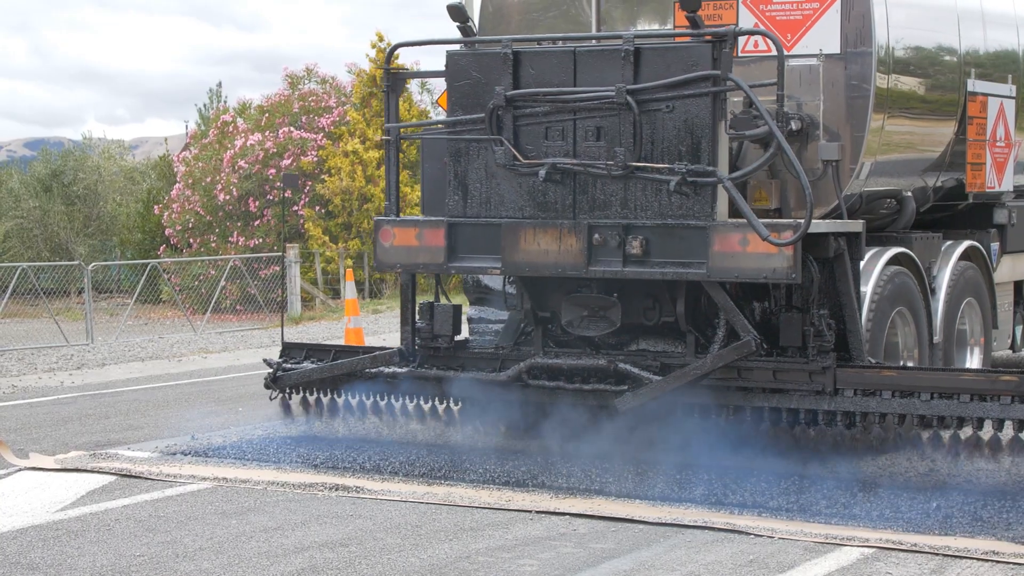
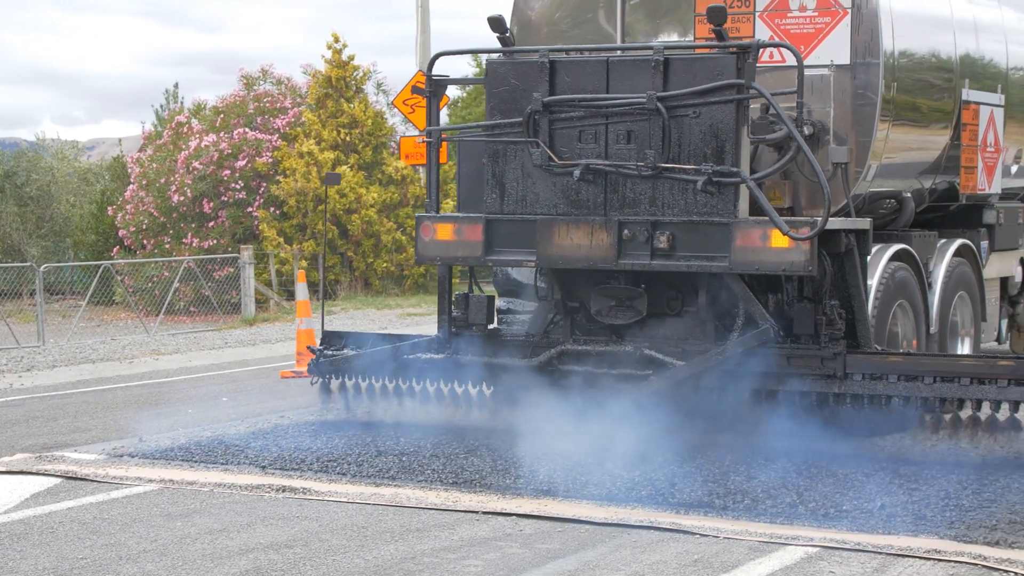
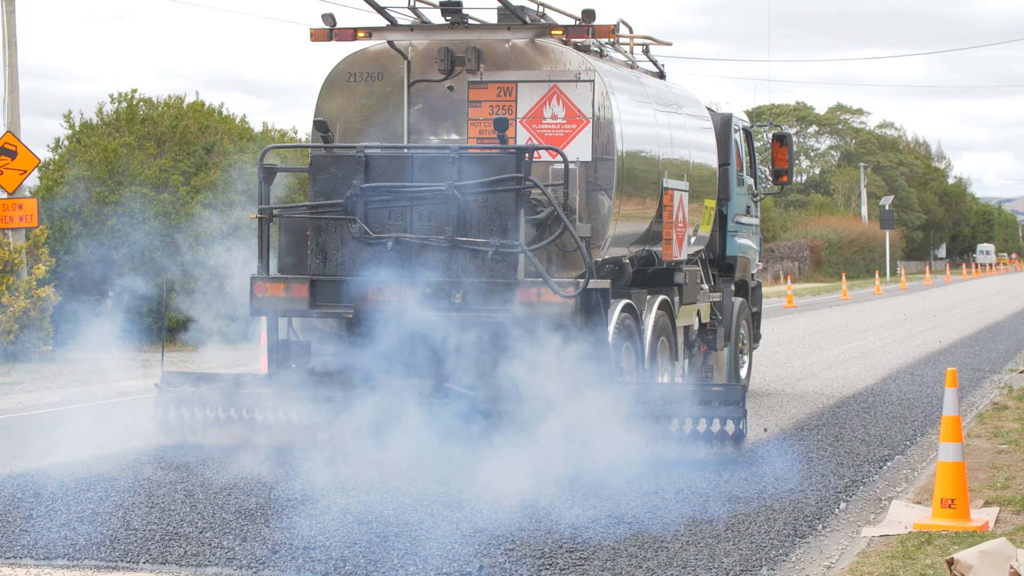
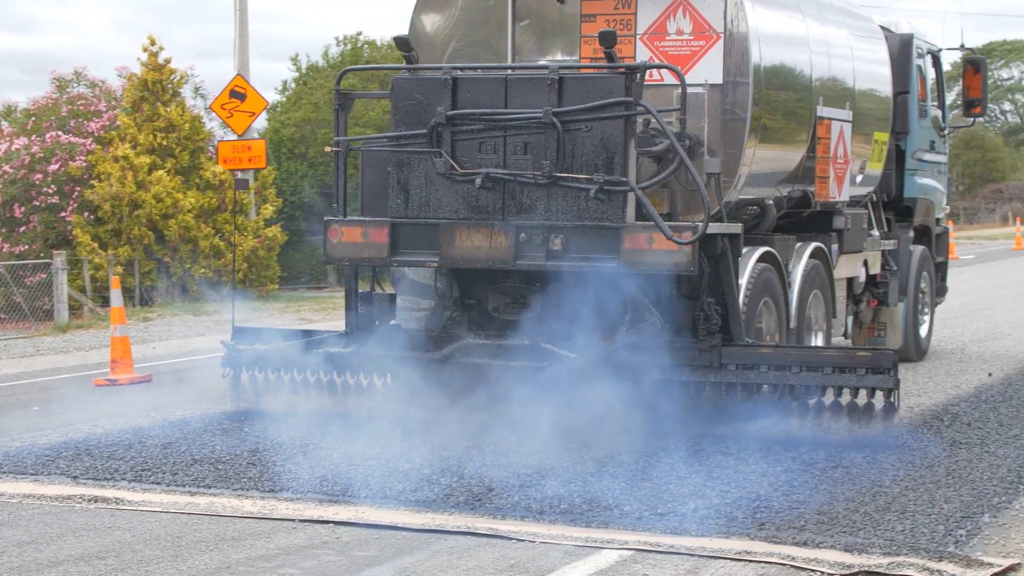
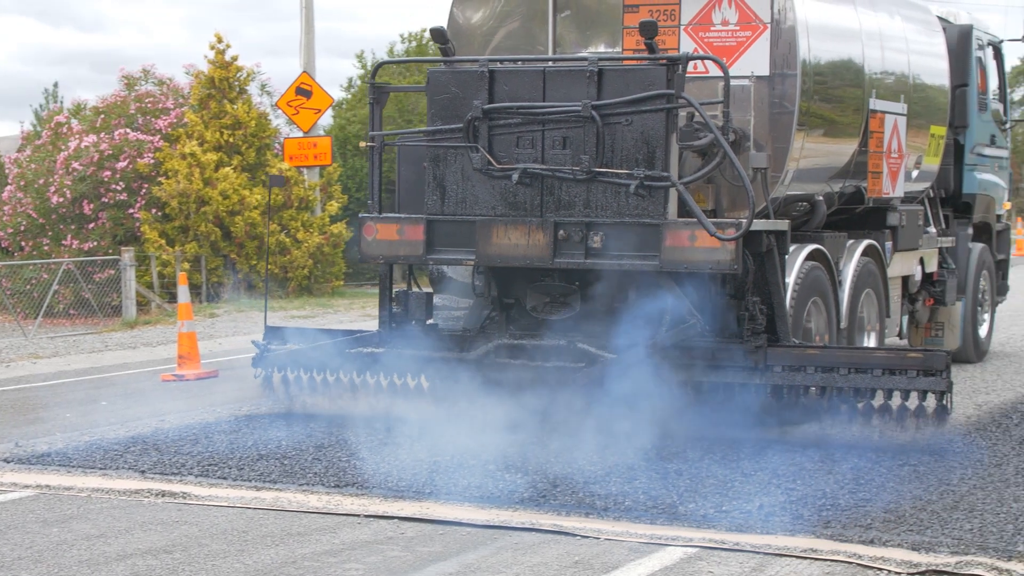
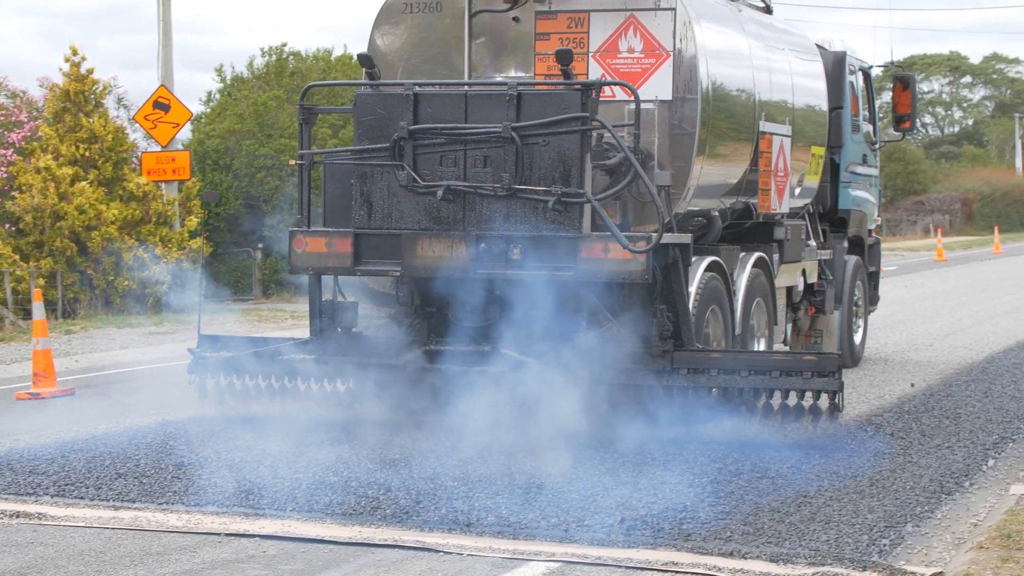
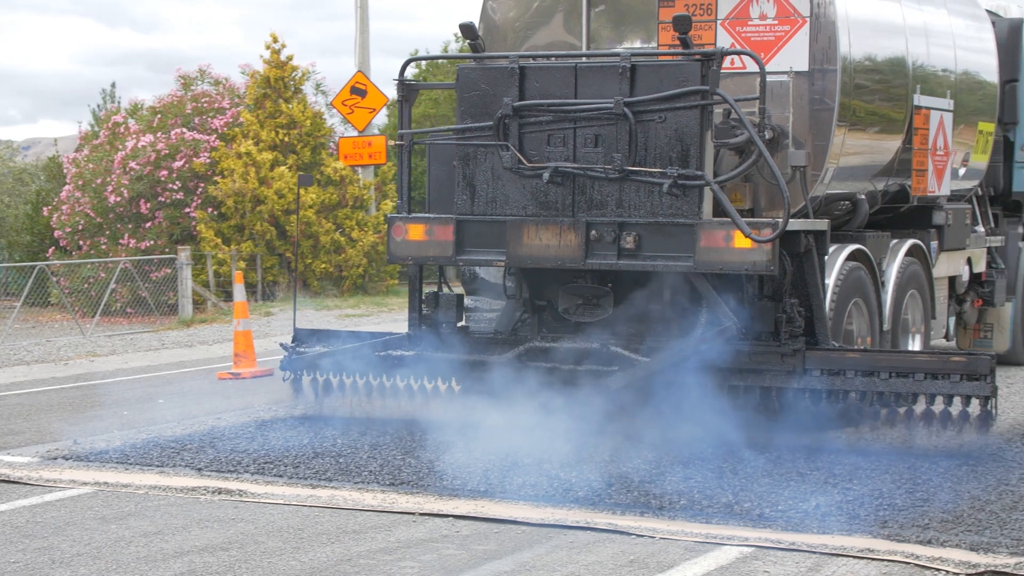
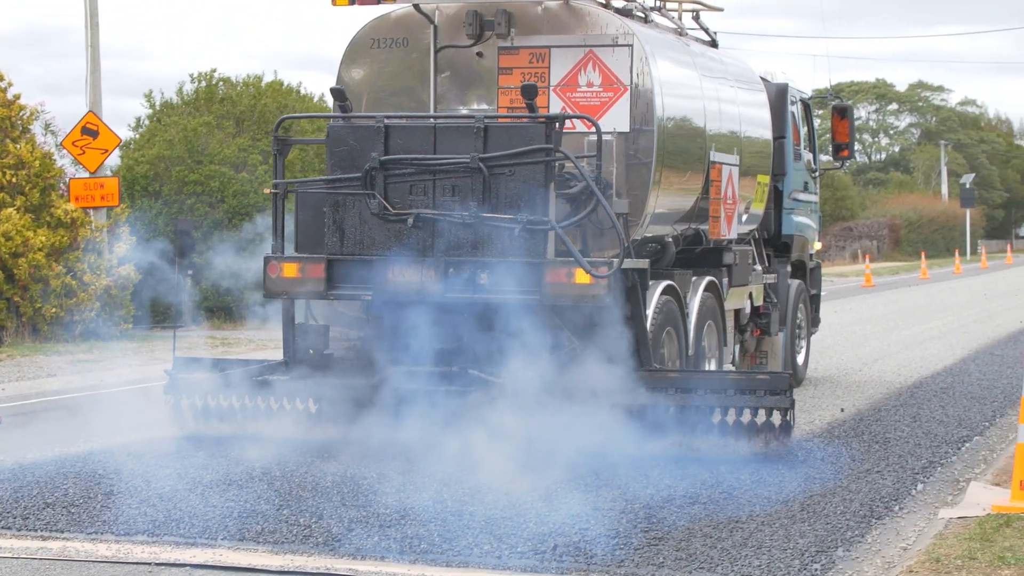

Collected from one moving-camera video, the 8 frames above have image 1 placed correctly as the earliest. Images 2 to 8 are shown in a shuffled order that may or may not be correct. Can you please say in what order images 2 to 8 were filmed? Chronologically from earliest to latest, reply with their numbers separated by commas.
2, 7, 5, 4, 6, 8, 3
